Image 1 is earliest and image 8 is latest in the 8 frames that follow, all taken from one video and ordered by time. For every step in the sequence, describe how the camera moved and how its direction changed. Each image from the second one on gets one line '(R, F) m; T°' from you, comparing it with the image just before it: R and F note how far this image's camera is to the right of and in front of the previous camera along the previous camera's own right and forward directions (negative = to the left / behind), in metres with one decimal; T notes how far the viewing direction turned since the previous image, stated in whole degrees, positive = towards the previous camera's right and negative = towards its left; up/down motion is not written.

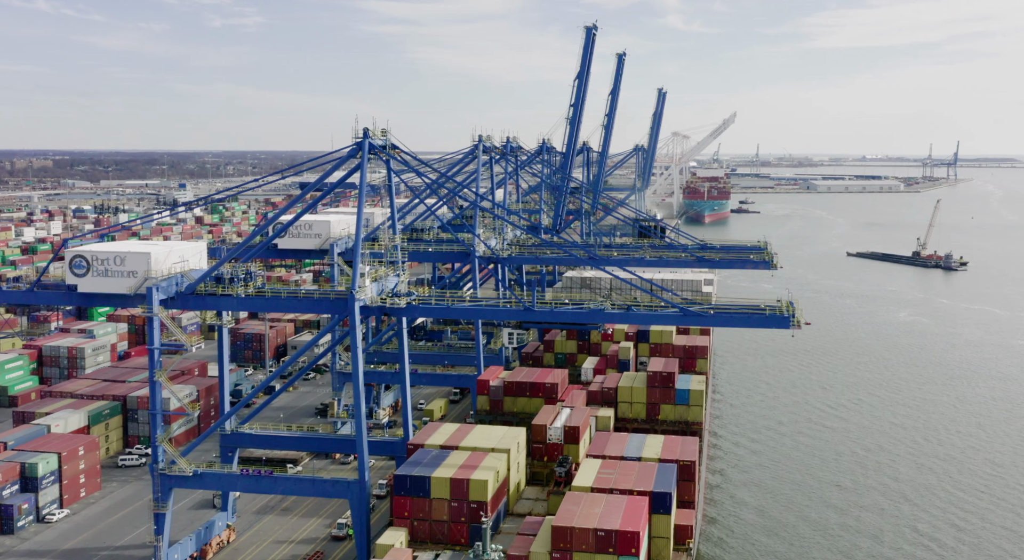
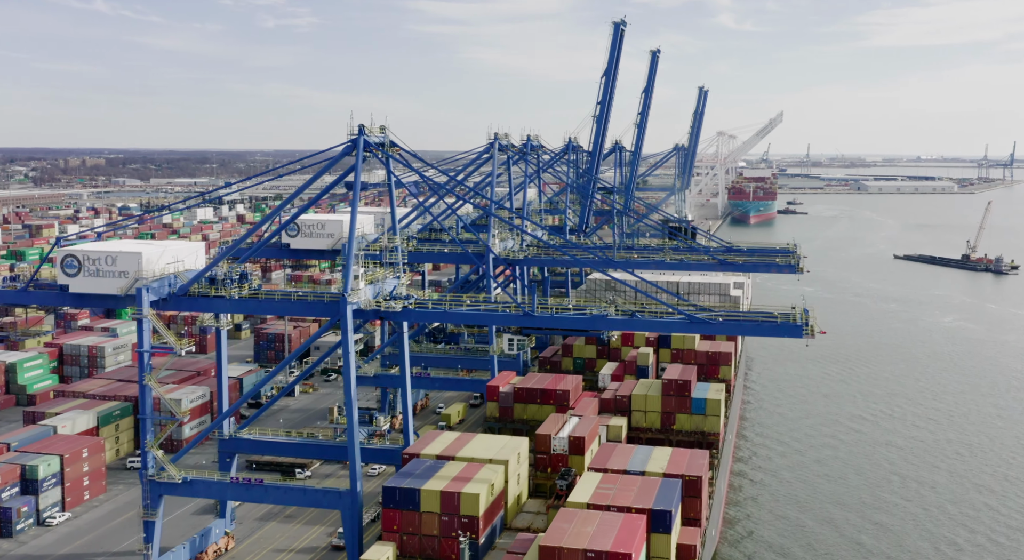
(+0.9, +0.9) m; -3°
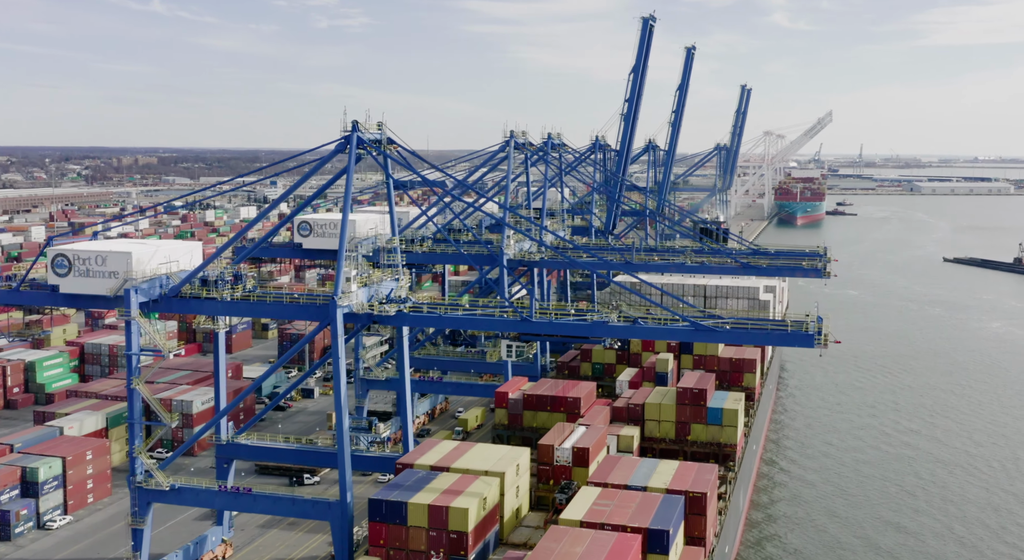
(+0.9, +0.9) m; -3°
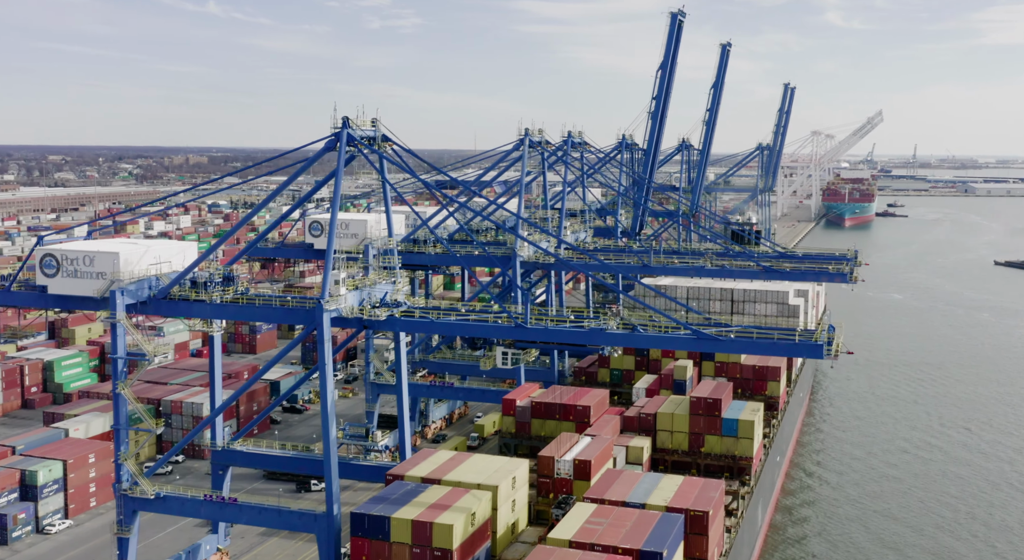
(+0.9, +0.9) m; -3°
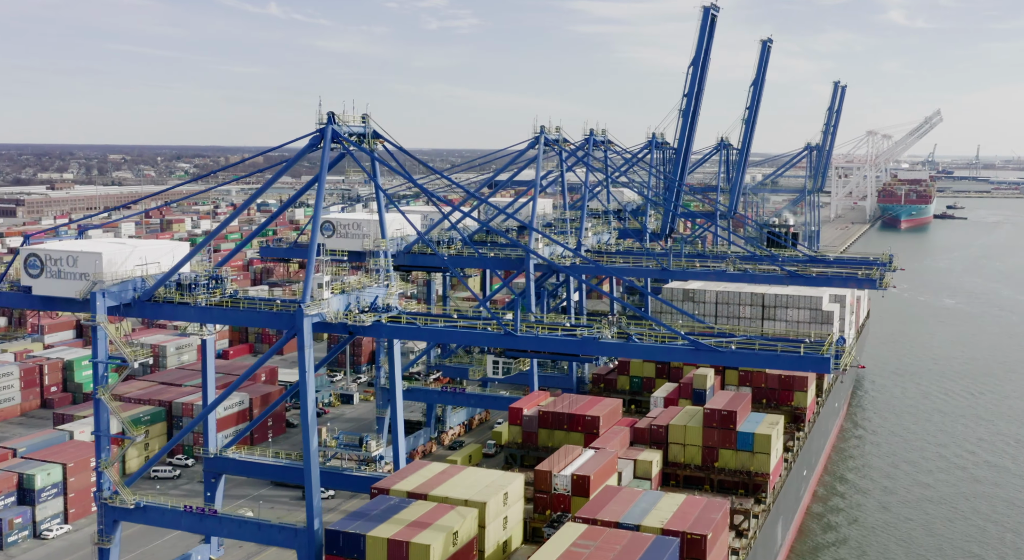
(+1.0, +1.0) m; -3°
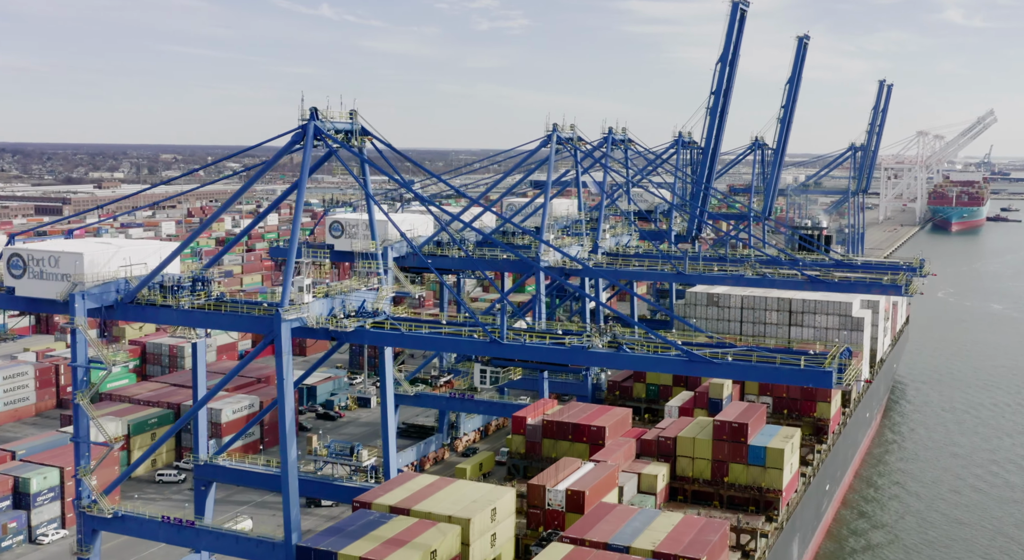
(+0.9, +0.9) m; -3°
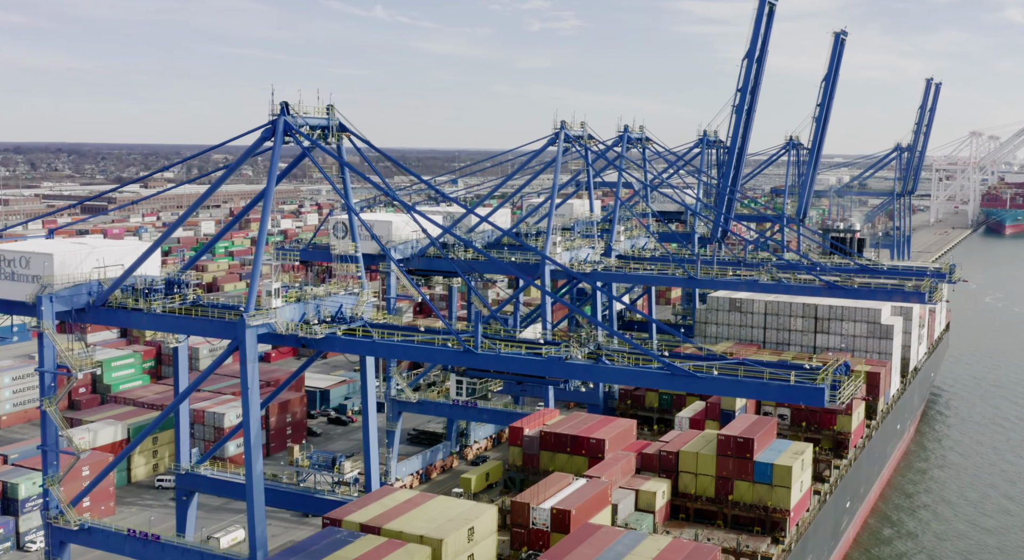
(+1.0, +1.0) m; -3°
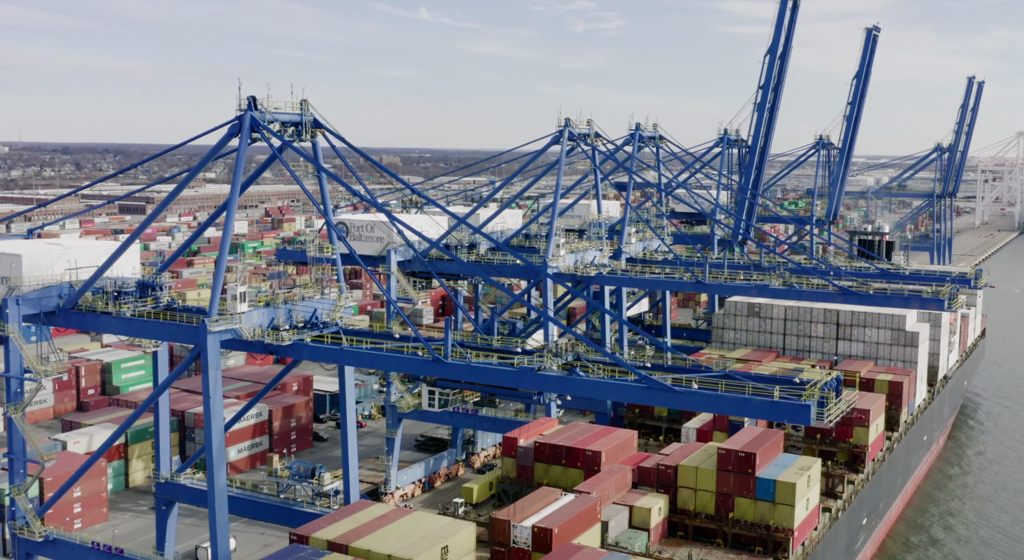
(+0.9, +0.9) m; -2°
